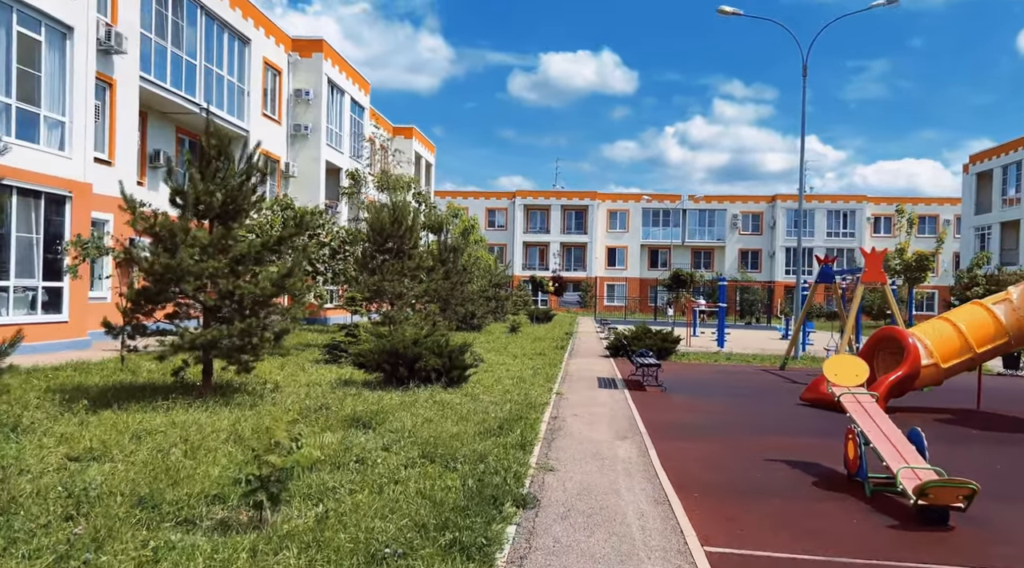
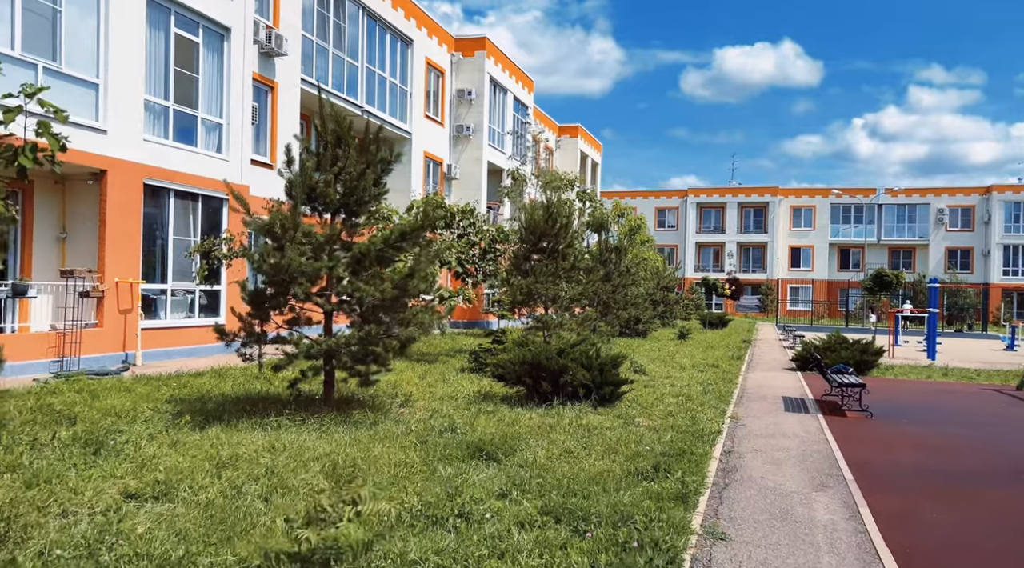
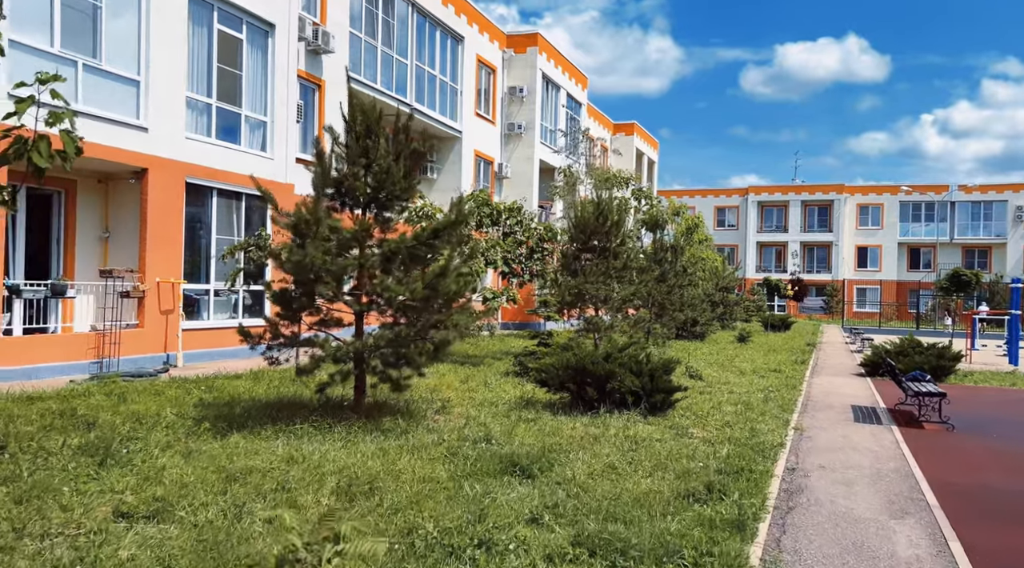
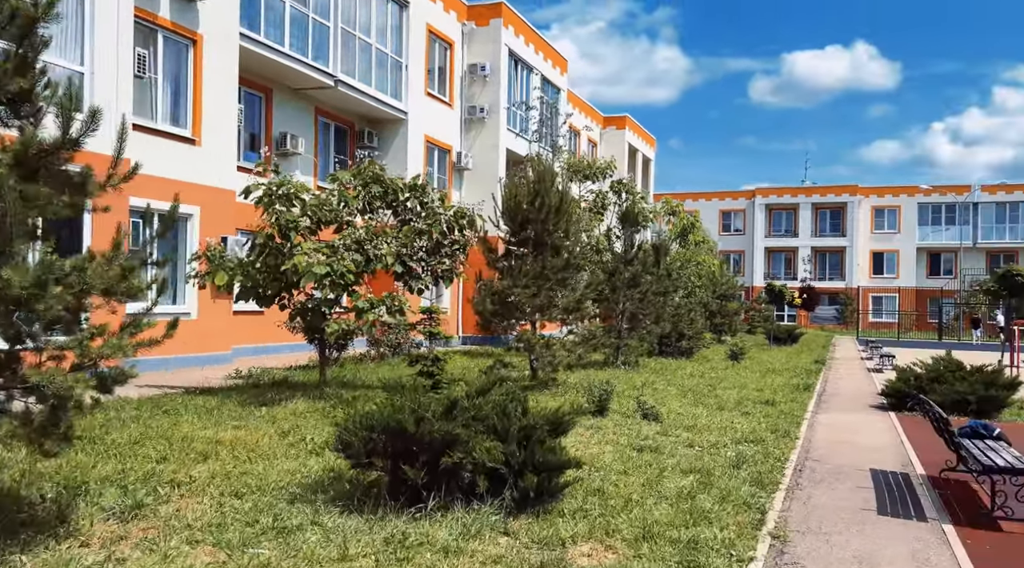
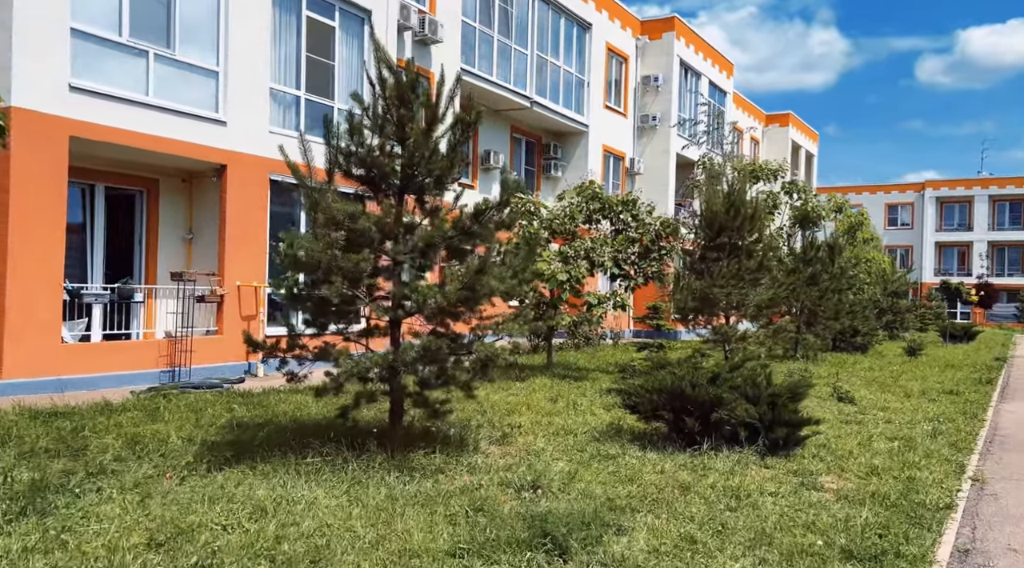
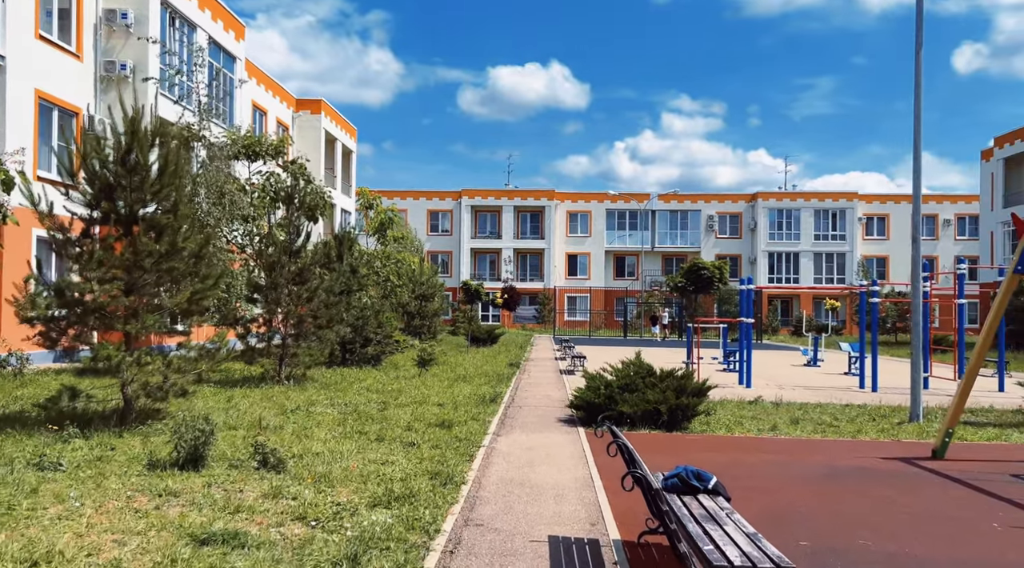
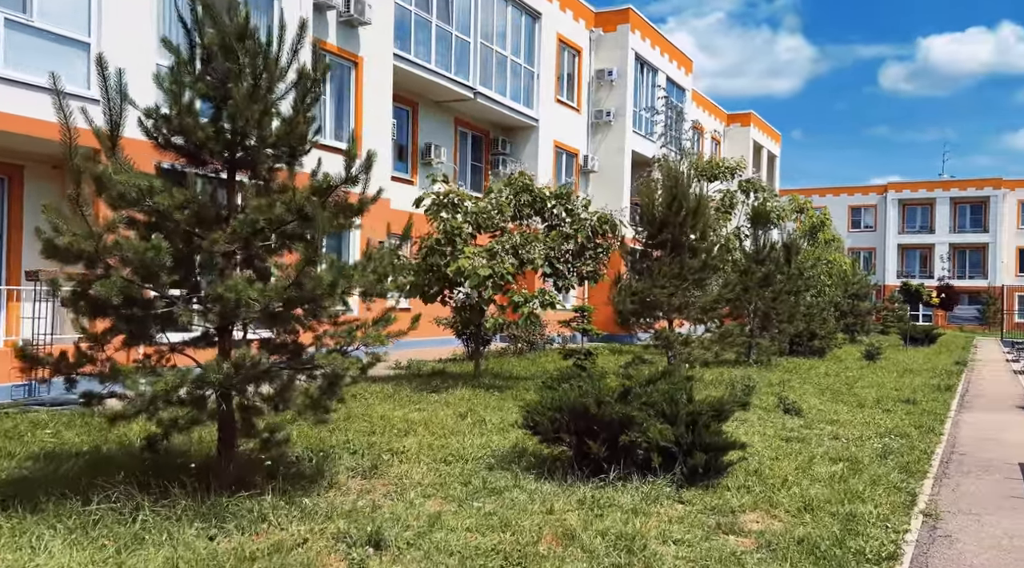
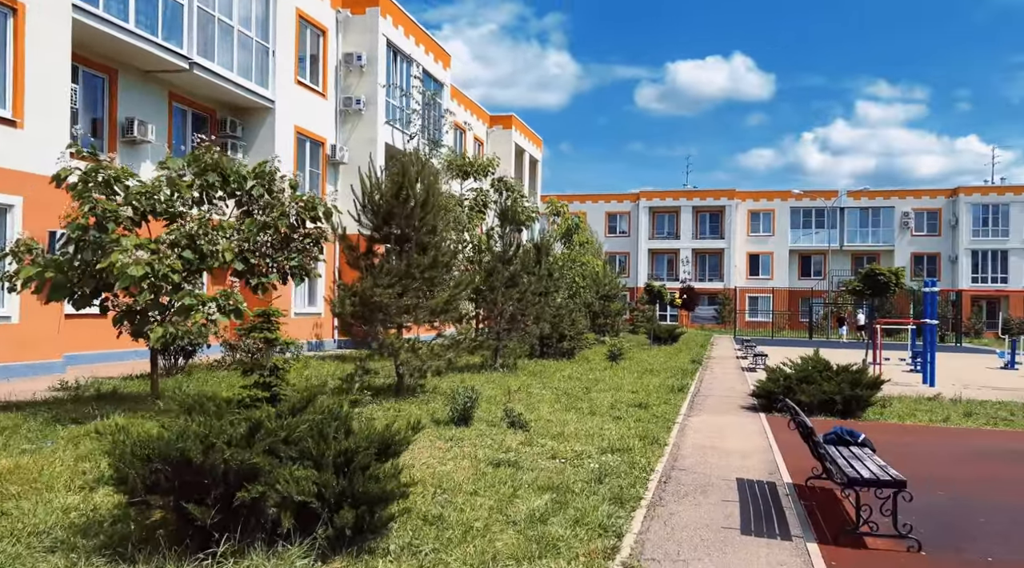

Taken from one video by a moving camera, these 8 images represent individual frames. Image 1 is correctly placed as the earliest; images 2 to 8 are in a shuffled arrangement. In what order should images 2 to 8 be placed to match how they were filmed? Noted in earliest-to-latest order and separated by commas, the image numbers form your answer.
2, 3, 5, 7, 4, 8, 6
